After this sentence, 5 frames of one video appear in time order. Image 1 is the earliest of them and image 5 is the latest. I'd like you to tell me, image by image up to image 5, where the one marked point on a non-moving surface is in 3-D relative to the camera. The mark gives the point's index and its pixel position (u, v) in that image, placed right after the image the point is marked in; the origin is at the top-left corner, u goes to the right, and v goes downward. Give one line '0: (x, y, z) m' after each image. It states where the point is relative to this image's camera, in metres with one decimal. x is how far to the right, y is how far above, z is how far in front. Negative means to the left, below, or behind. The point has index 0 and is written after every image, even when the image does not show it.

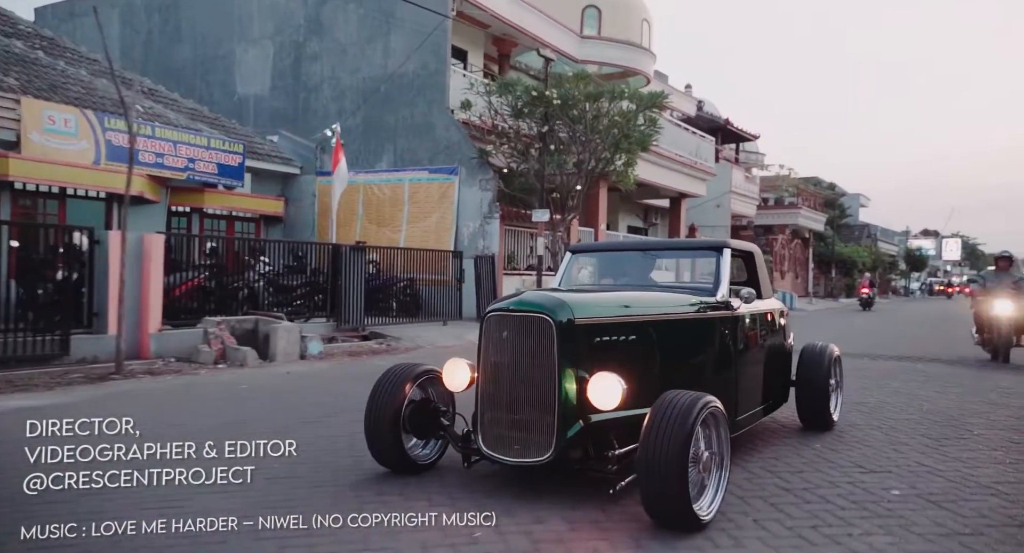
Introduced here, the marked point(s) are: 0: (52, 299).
0: (-5.7, -0.2, +9.3) m
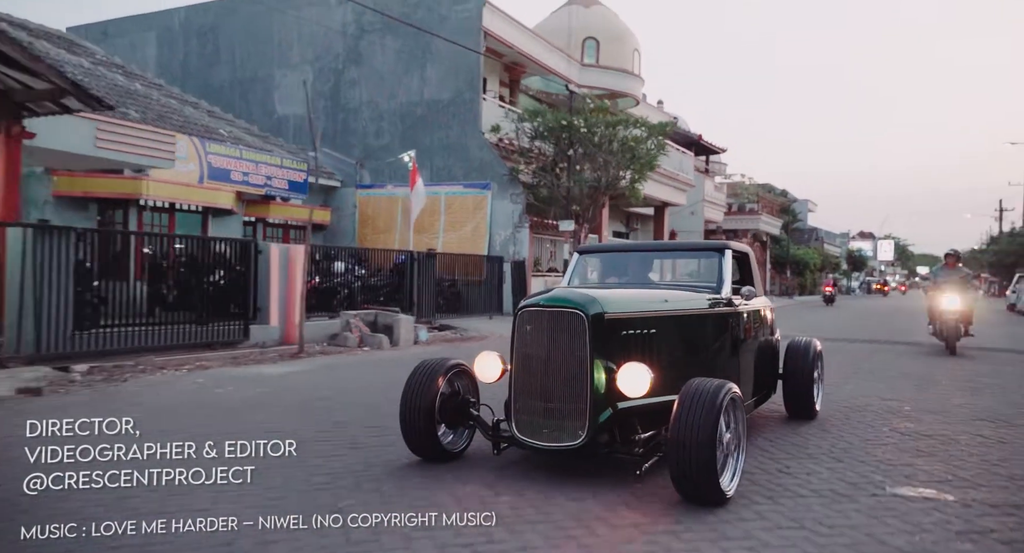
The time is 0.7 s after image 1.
0: (-4.3, -0.3, +11.8) m
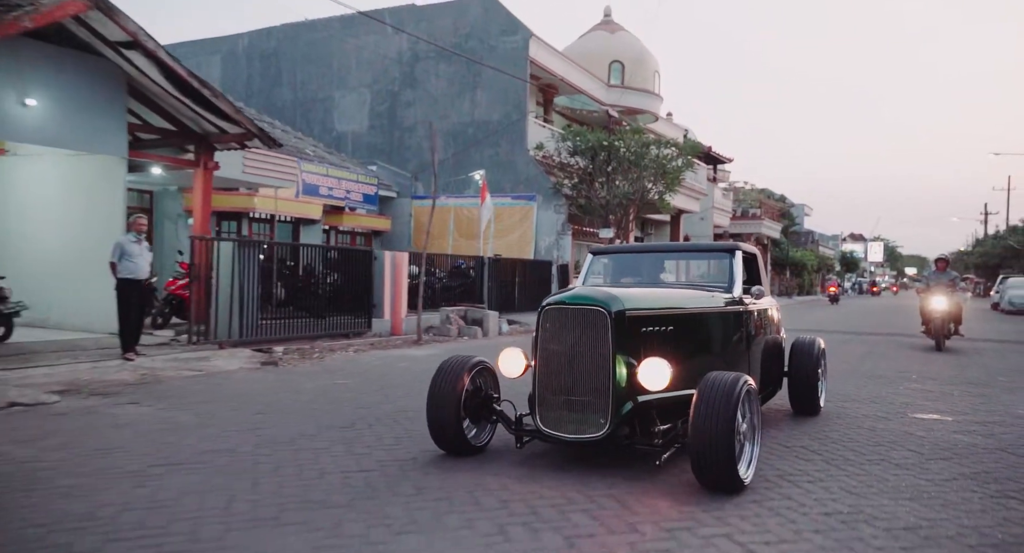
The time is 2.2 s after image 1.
0: (-2.9, -0.3, +14.5) m
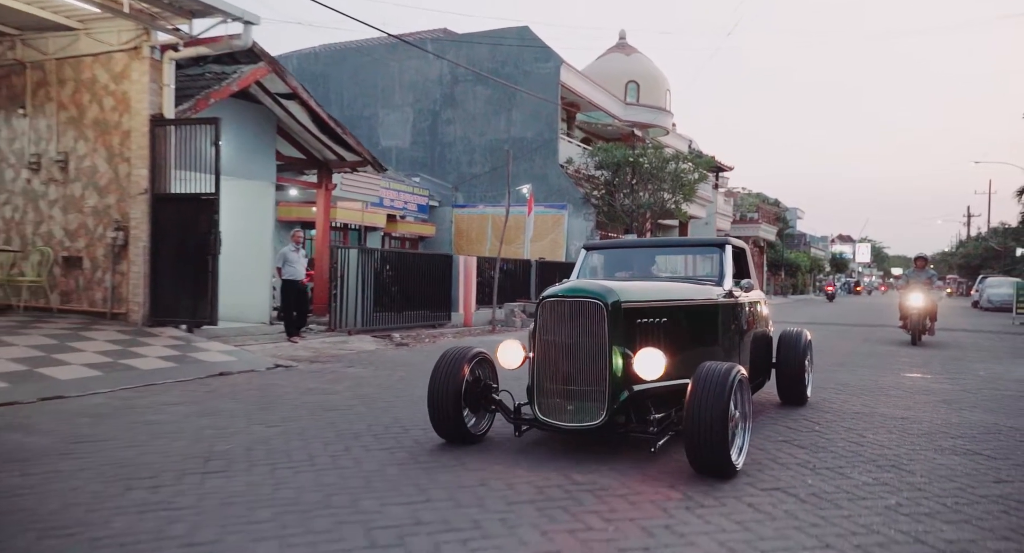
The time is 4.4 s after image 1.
0: (-1.6, -0.3, +17.3) m
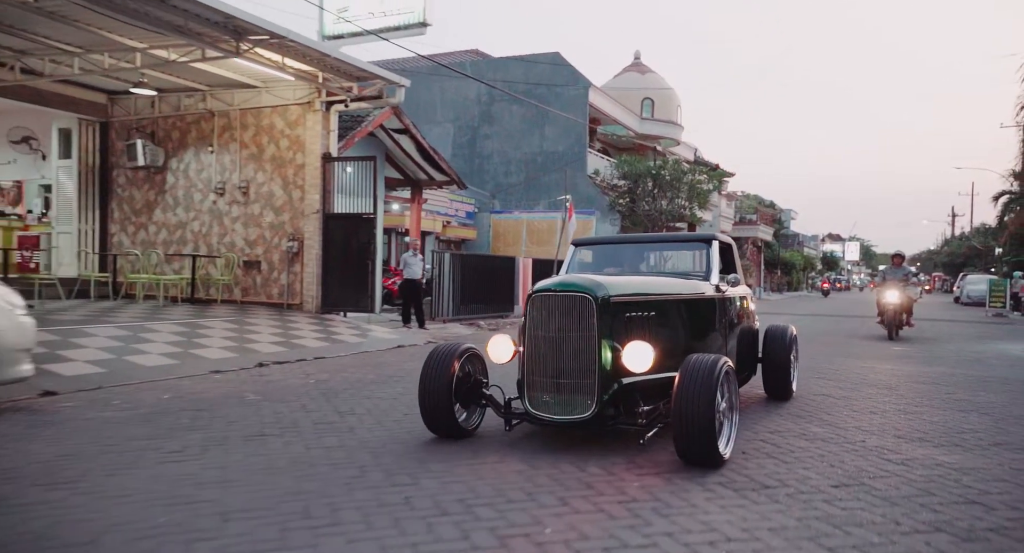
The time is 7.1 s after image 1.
0: (-0.2, -0.3, +20.6) m
